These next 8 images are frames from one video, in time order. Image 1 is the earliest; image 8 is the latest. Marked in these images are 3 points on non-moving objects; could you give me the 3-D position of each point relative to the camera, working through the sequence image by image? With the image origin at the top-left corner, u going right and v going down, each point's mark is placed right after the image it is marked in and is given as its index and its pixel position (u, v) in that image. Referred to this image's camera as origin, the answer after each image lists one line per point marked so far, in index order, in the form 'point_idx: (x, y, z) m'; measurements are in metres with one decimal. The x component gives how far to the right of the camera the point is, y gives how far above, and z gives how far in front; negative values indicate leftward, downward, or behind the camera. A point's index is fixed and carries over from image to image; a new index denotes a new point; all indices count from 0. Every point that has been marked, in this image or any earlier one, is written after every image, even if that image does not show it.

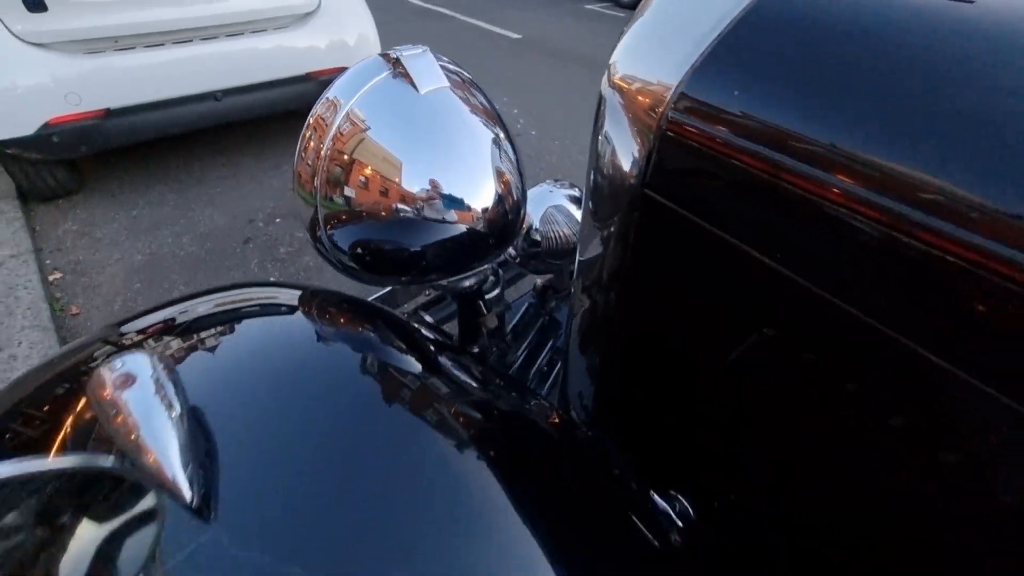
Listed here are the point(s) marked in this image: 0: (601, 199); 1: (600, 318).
0: (+0.1, +0.2, +0.8) m
1: (+0.2, -0.1, +0.9) m
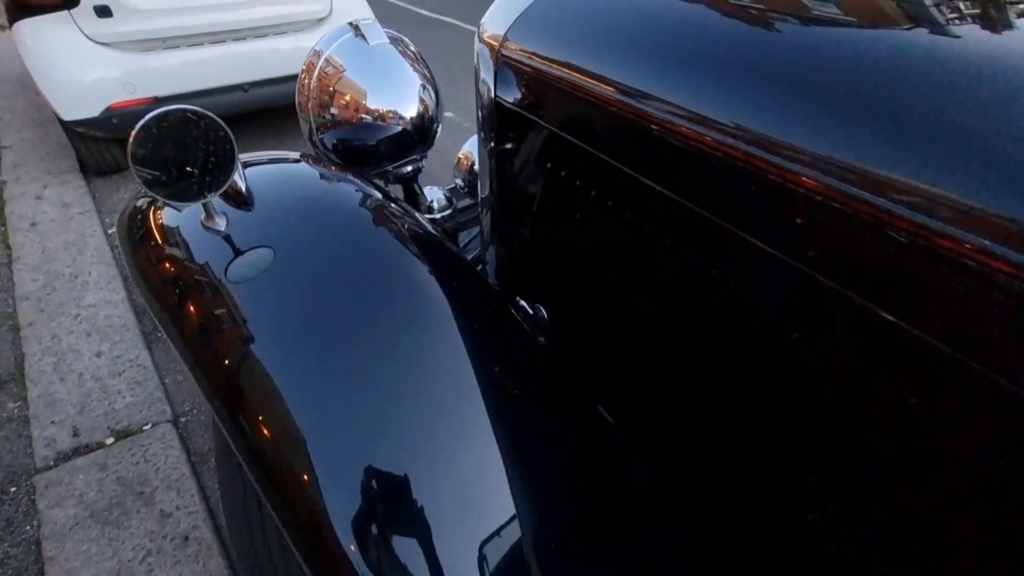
0: (-0.1, +0.4, +1.3) m
1: (0.0, +0.2, +1.3) m
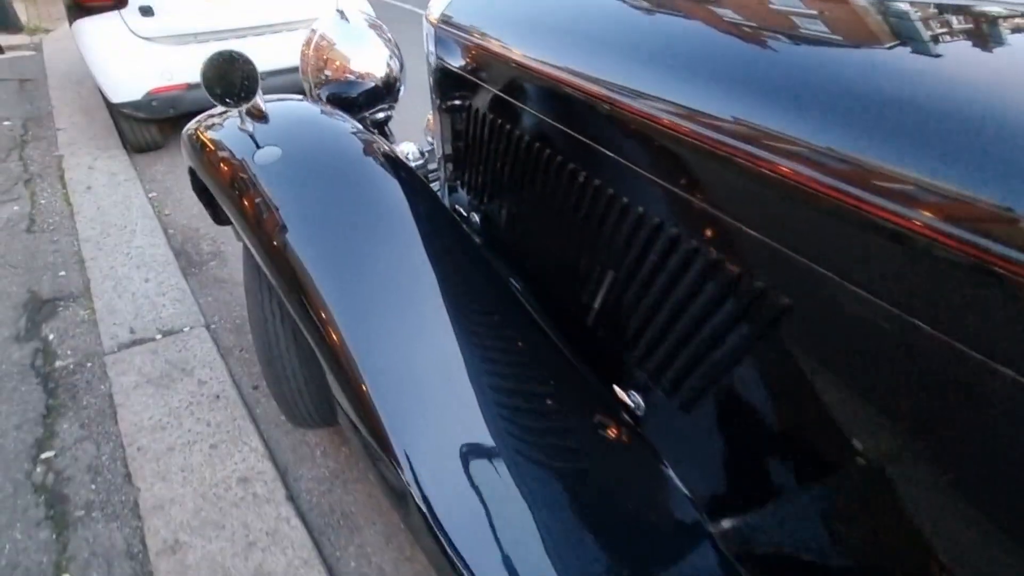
0: (-0.3, +0.7, +1.7) m
1: (-0.2, +0.5, +1.8) m
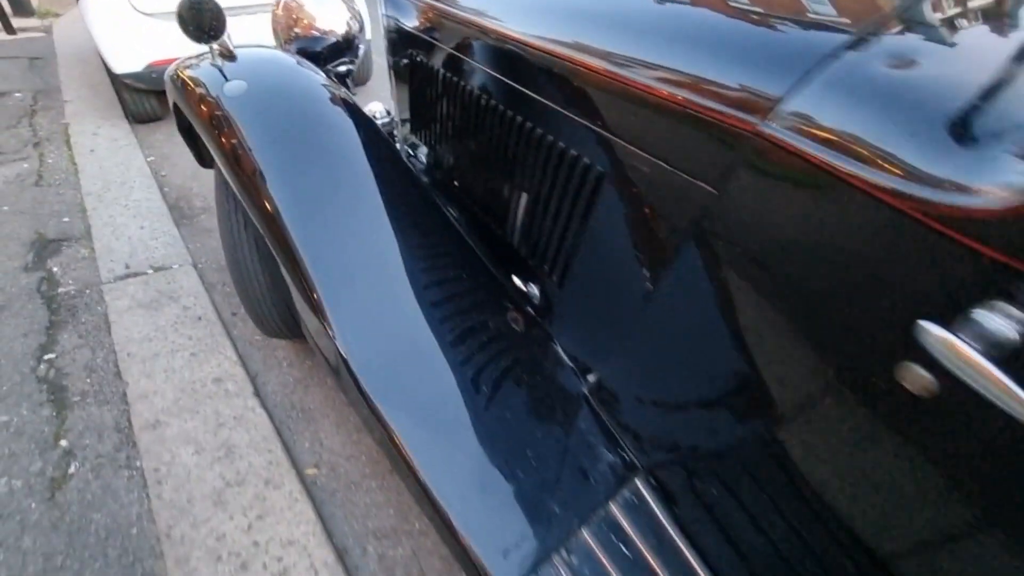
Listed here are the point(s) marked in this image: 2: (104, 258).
0: (-0.5, +1.0, +2.0) m
1: (-0.4, +0.8, +2.0) m
2: (-2.0, +0.1, +2.4) m
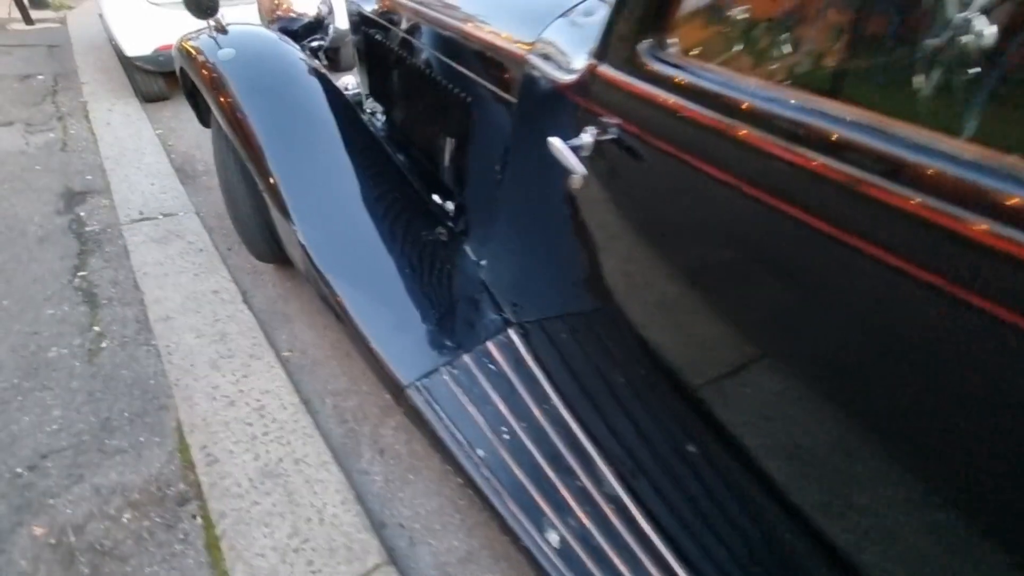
0: (-0.8, +1.3, +2.4) m
1: (-0.7, +1.1, +2.5) m
2: (-2.3, +0.5, +2.8) m
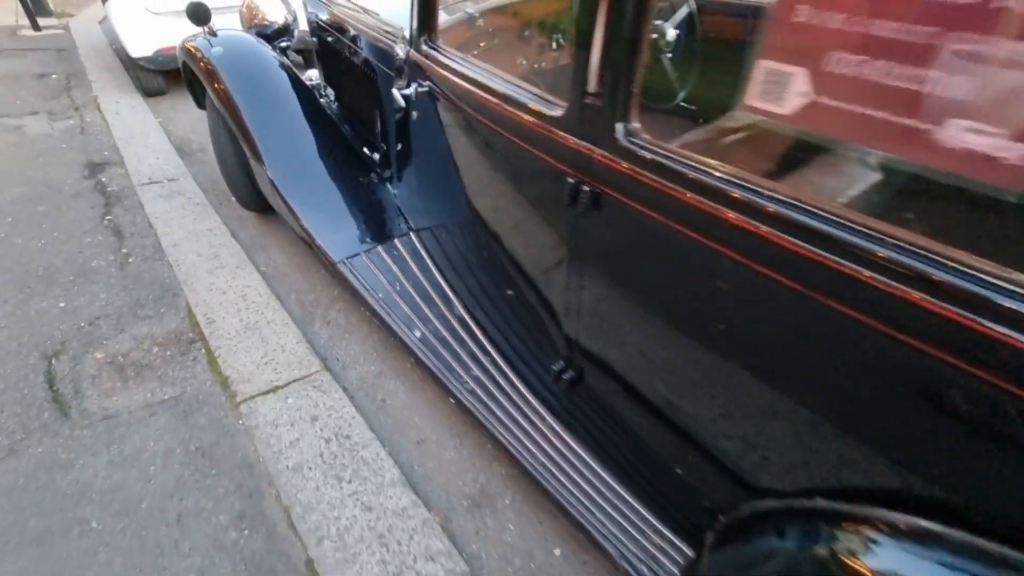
0: (-1.3, +1.7, +3.2) m
1: (-1.2, +1.5, +3.3) m
2: (-2.8, +0.8, +3.6) m
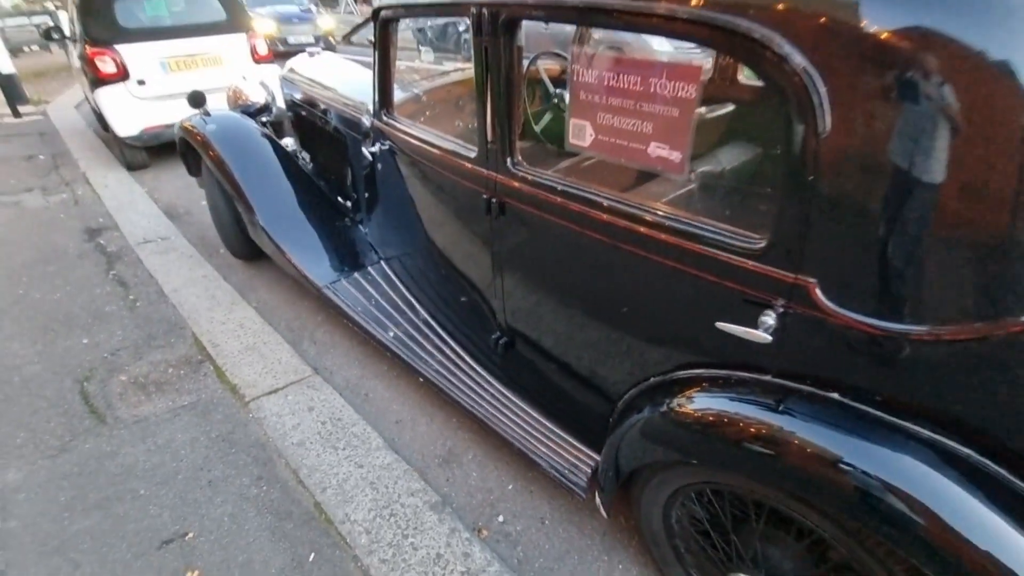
0: (-1.7, +1.5, +3.9) m
1: (-1.7, +1.2, +3.9) m
2: (-3.2, +0.4, +4.1) m
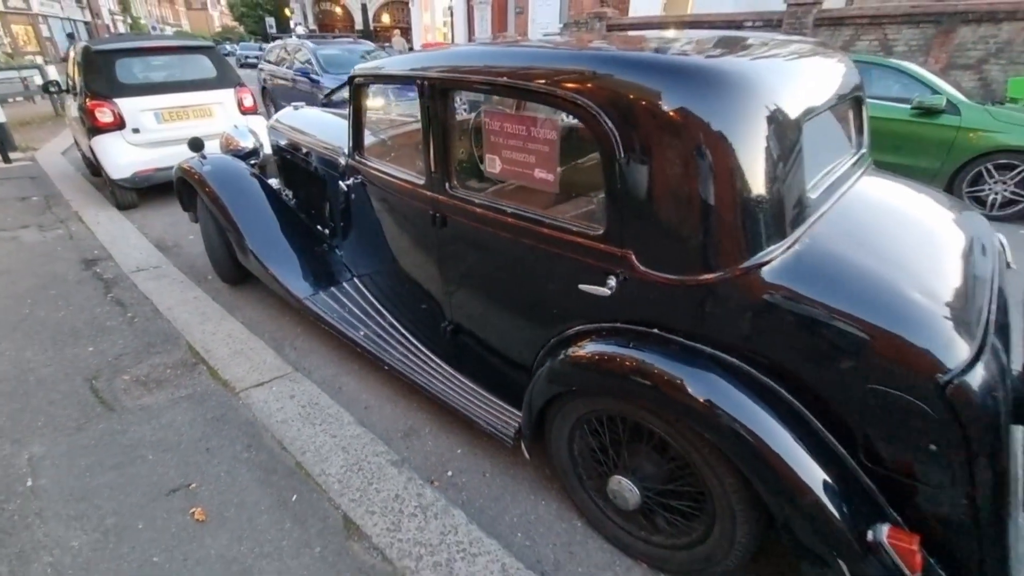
0: (-2.1, +1.3, +4.5) m
1: (-2.1, +1.0, +4.4) m
2: (-3.6, +0.2, +4.5) m
